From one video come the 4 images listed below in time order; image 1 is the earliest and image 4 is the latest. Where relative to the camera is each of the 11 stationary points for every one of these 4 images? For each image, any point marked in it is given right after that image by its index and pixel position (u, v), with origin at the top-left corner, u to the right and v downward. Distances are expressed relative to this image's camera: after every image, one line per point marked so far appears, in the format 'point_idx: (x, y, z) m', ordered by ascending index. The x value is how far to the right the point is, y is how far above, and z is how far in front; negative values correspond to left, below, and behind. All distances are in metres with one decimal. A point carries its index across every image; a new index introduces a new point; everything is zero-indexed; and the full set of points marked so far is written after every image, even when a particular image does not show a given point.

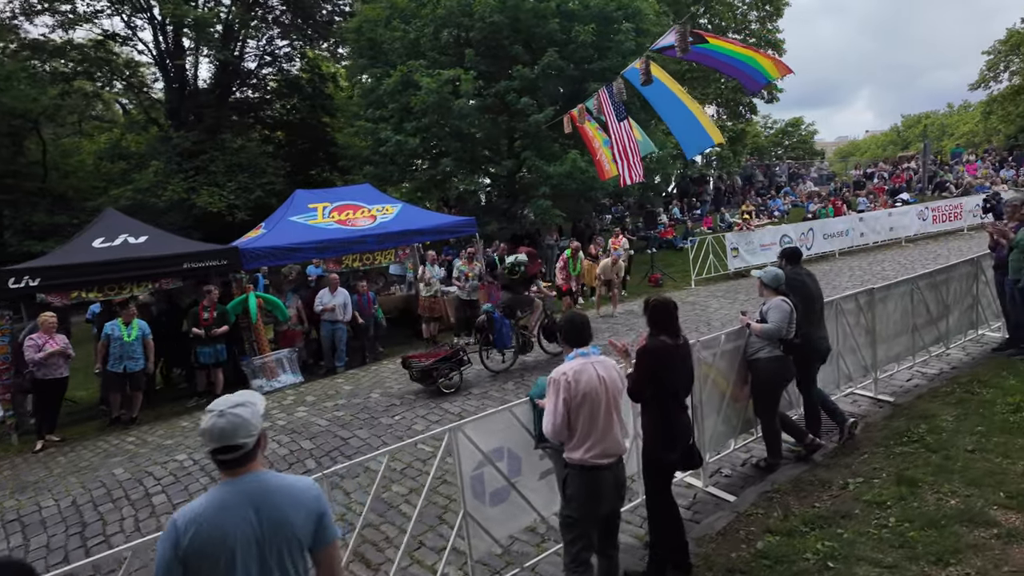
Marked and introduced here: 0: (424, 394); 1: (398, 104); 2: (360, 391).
0: (-1.2, -1.5, +8.3) m
1: (-3.2, +5.1, +16.4) m
2: (-2.3, -1.6, +8.8) m
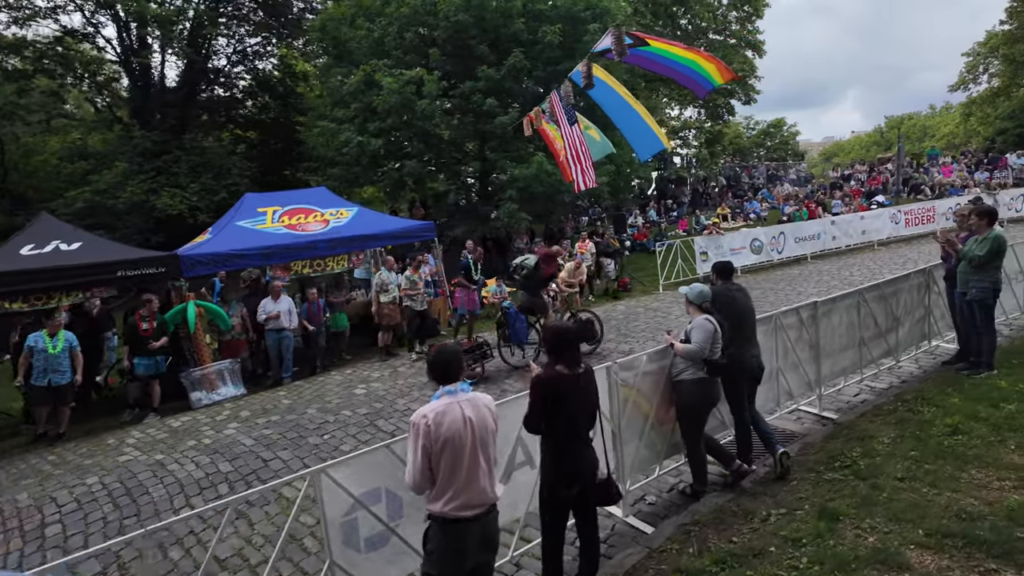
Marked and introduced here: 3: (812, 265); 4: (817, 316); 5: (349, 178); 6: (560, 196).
0: (-2.0, -1.6, +7.9) m
1: (-4.2, +5.0, +16.0) m
2: (-3.1, -1.7, +8.5) m
3: (+8.8, +0.7, +17.3) m
4: (+3.3, -0.3, +6.4) m
5: (-4.7, +3.2, +17.0) m
6: (+1.3, +2.6, +16.4) m
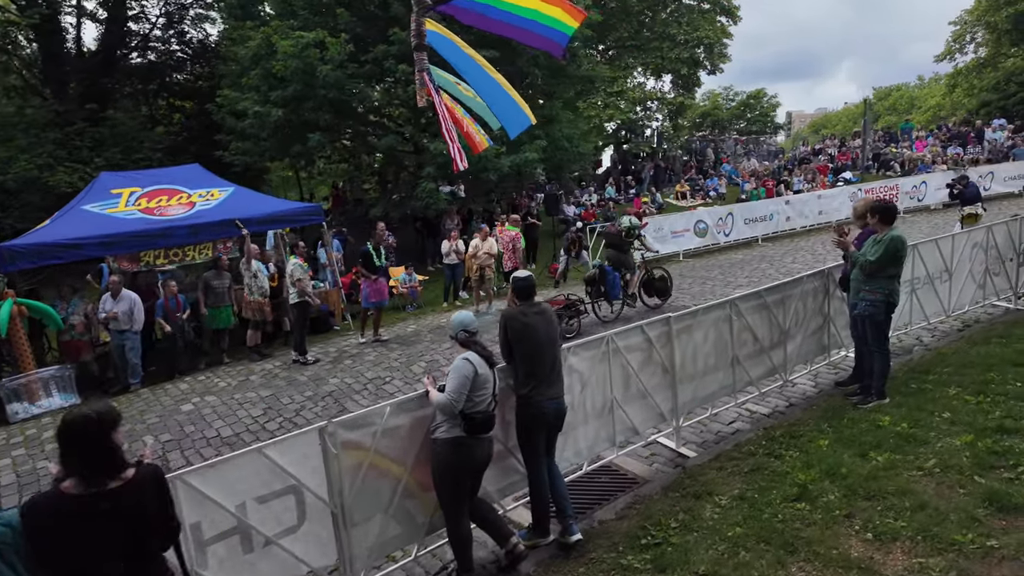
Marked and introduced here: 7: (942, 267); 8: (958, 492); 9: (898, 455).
0: (-3.9, -1.7, +6.8) m
1: (-6.2, +5.4, +14.5) m
2: (-5.0, -1.7, +7.3) m
3: (+6.8, +1.1, +16.1) m
4: (+1.5, -0.4, +5.3) m
5: (-6.8, +3.6, +15.6) m
6: (-0.7, +2.9, +15.1) m
7: (+5.5, +0.3, +7.5) m
8: (+2.9, -1.3, +3.8) m
9: (+2.9, -1.2, +4.3) m
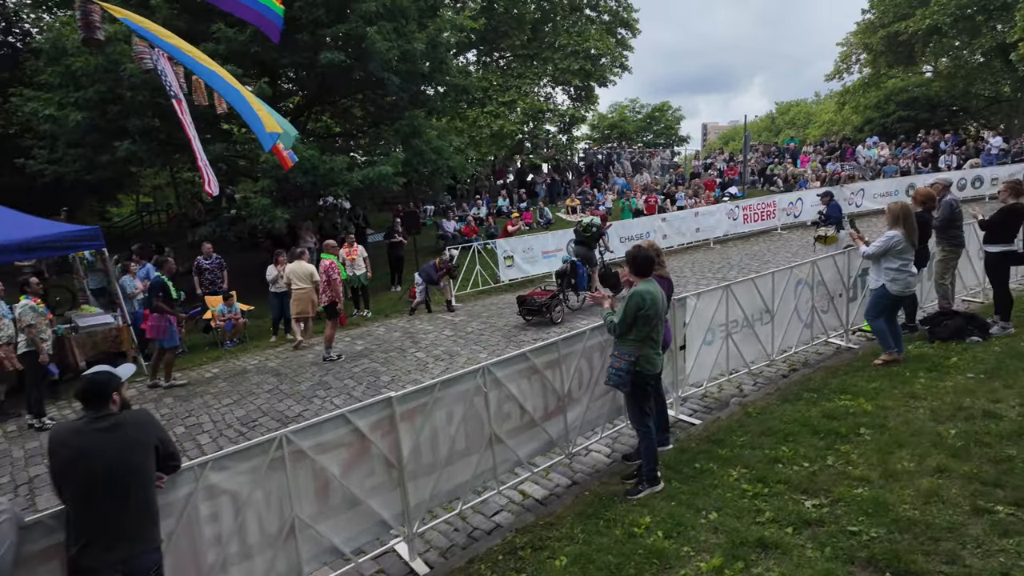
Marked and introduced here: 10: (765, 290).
0: (-6.3, -2.3, +5.0) m
1: (-9.5, +4.7, +12.5) m
2: (-7.5, -2.3, +5.4) m
3: (+3.2, +0.5, +15.6) m
4: (-0.8, -0.9, +4.1) m
5: (-10.2, +2.9, +13.4) m
6: (-4.1, +2.3, +13.6) m
7: (+2.9, -0.2, +6.8) m
8: (+0.8, -1.8, +2.8) m
9: (+0.7, -1.7, +3.4) m
10: (+2.9, 0.0, +6.8) m
